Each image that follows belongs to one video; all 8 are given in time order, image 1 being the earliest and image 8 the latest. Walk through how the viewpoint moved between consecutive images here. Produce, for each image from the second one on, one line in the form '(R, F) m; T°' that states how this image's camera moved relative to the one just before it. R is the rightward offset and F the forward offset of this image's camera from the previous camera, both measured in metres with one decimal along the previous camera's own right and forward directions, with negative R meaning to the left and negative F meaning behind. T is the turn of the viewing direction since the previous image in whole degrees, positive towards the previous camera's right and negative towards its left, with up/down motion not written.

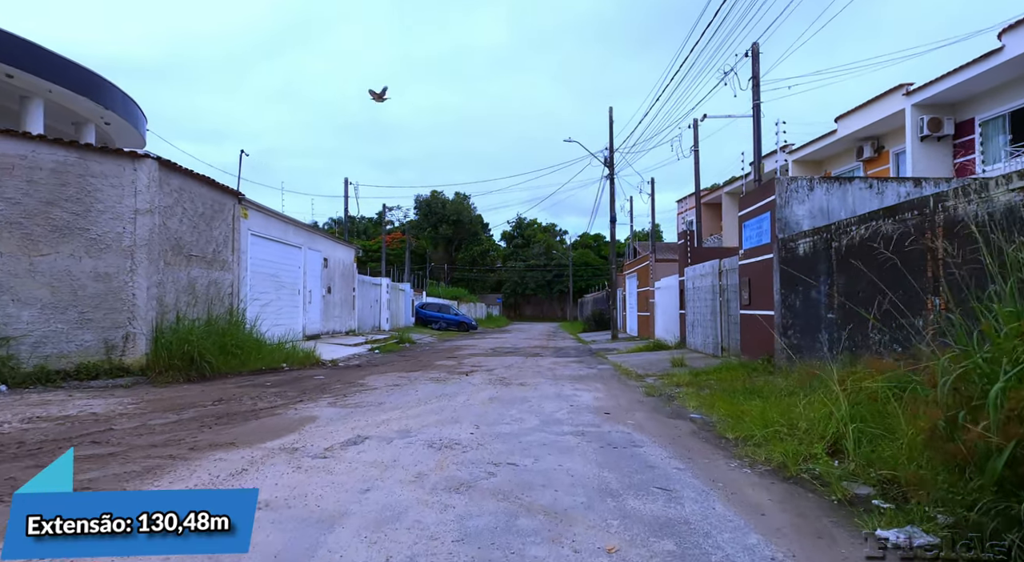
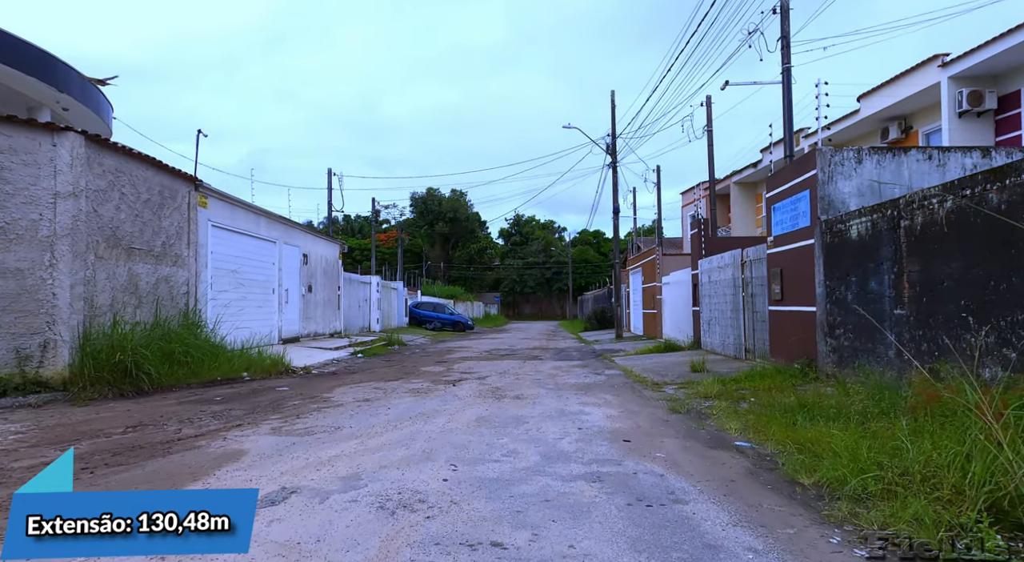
(+0.1, +1.8) m; 0°
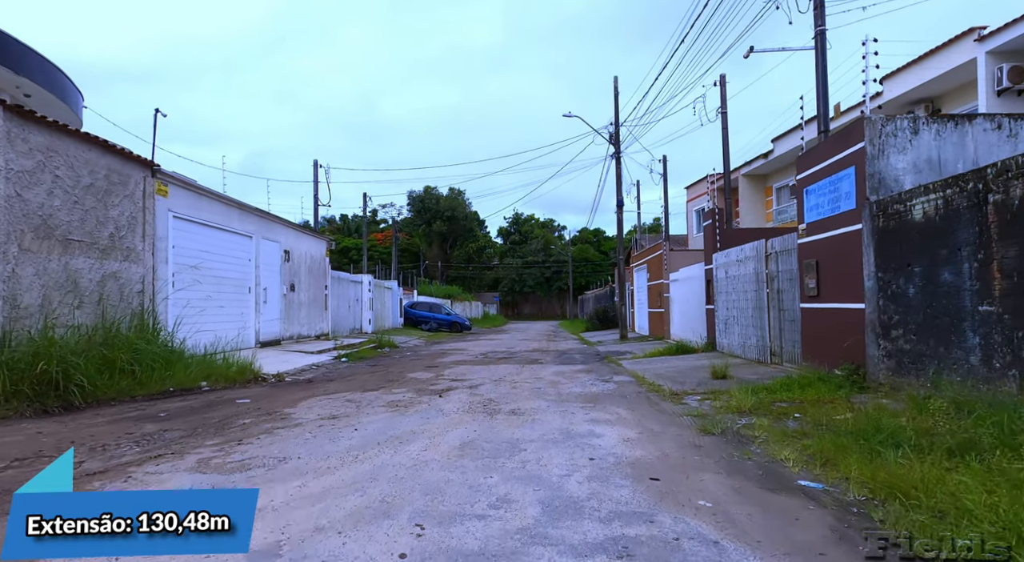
(+0.1, +1.4) m; 0°
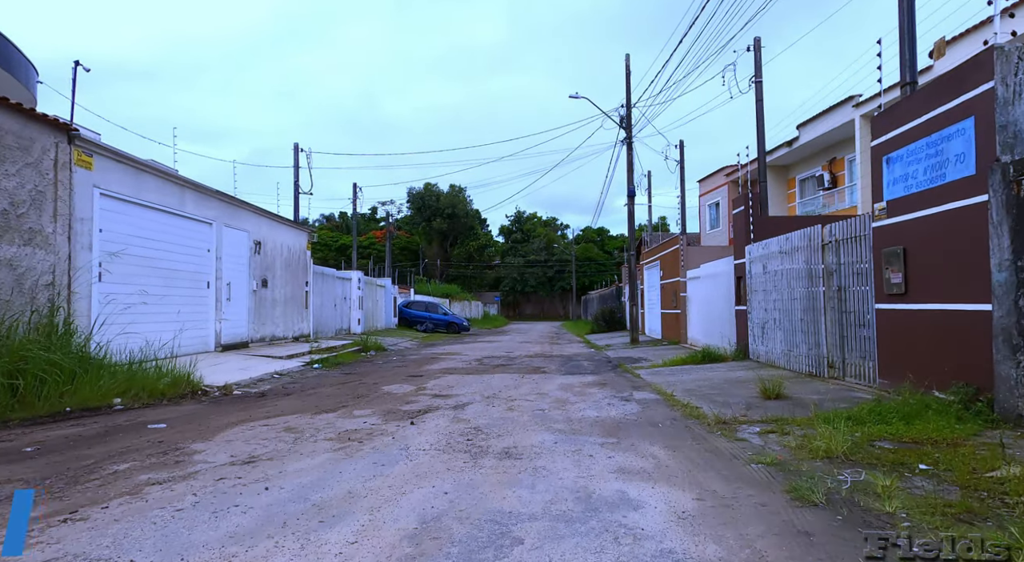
(+0.1, +2.2) m; 0°
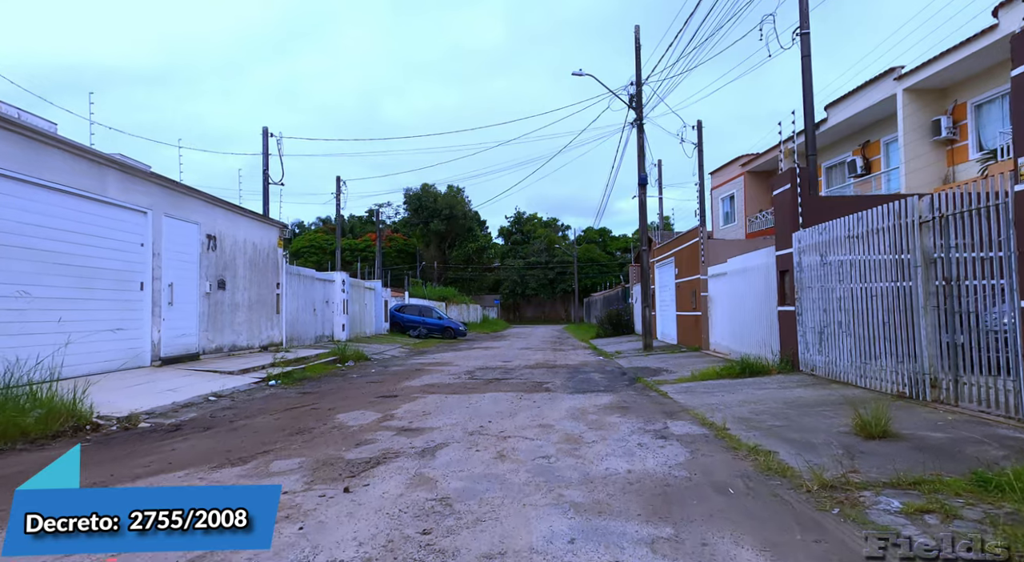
(+0.1, +2.4) m; 0°
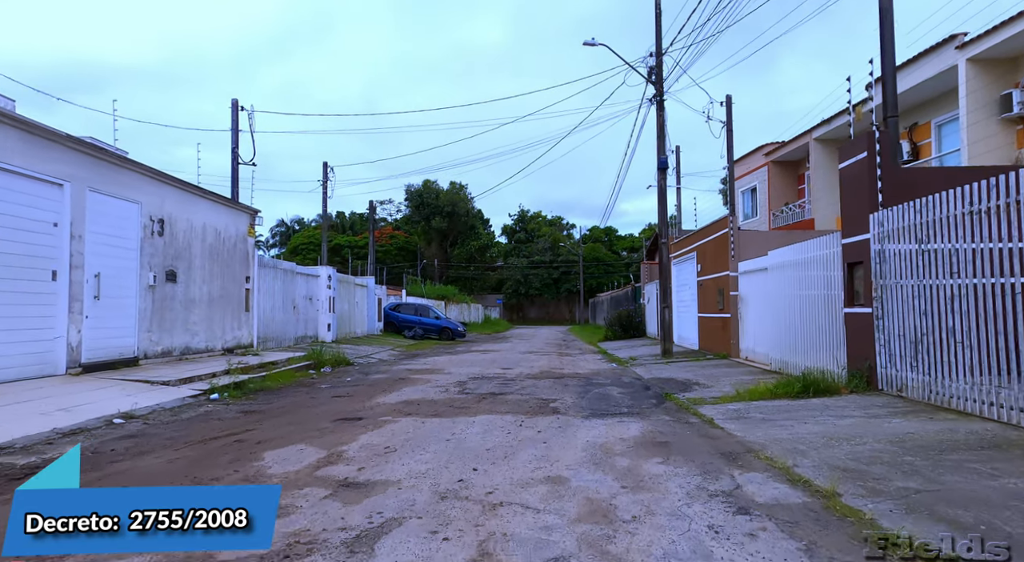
(+0.1, +2.3) m; 0°
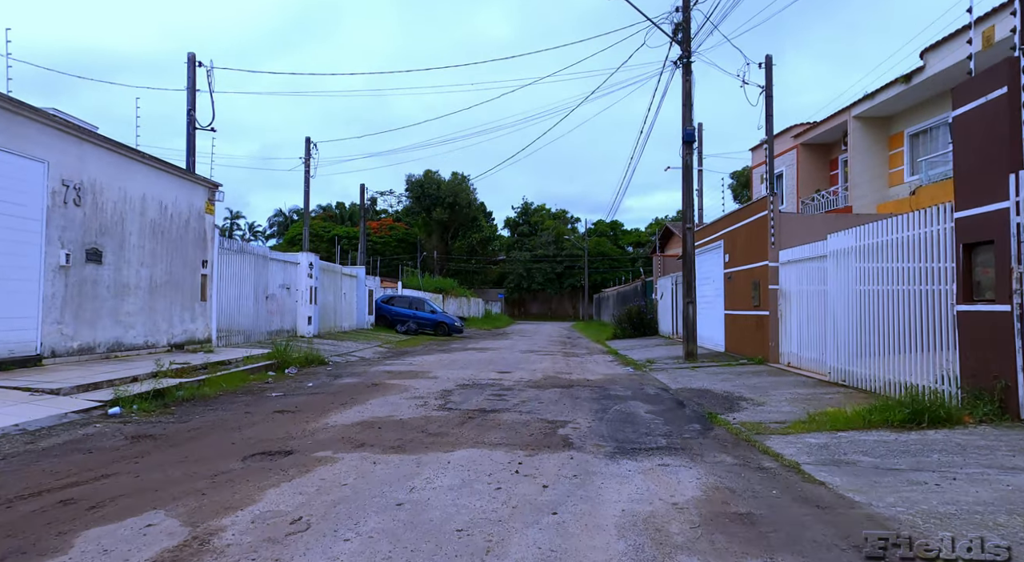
(+0.1, +2.4) m; 0°
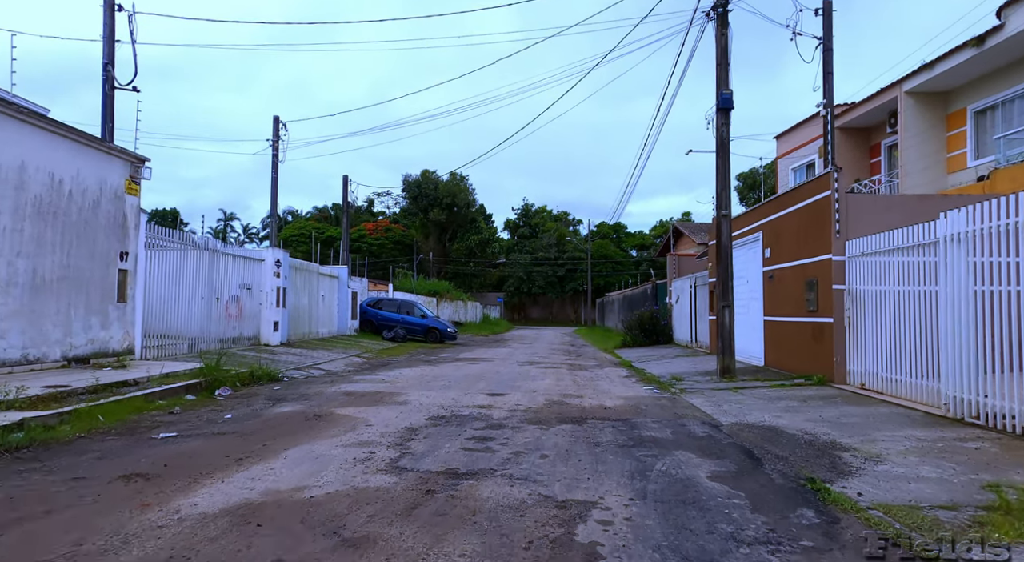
(+0.1, +2.9) m; 0°
